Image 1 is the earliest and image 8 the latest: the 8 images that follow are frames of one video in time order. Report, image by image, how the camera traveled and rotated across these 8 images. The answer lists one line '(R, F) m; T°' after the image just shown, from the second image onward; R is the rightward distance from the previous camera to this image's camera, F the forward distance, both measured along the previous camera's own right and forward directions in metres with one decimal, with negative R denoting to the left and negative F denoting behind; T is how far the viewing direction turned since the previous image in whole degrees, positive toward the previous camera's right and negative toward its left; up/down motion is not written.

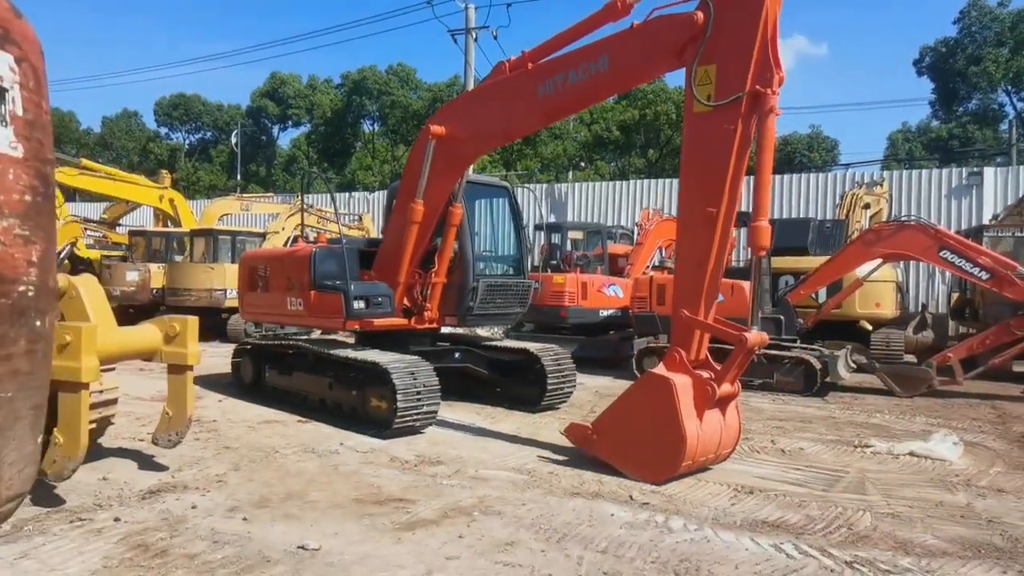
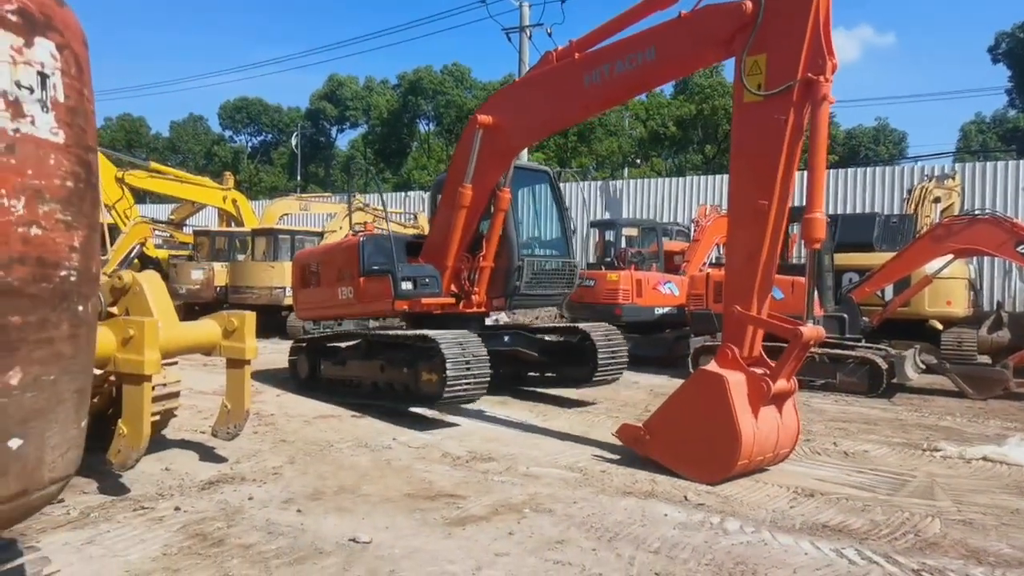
(0.0, 0.0) m; -4°
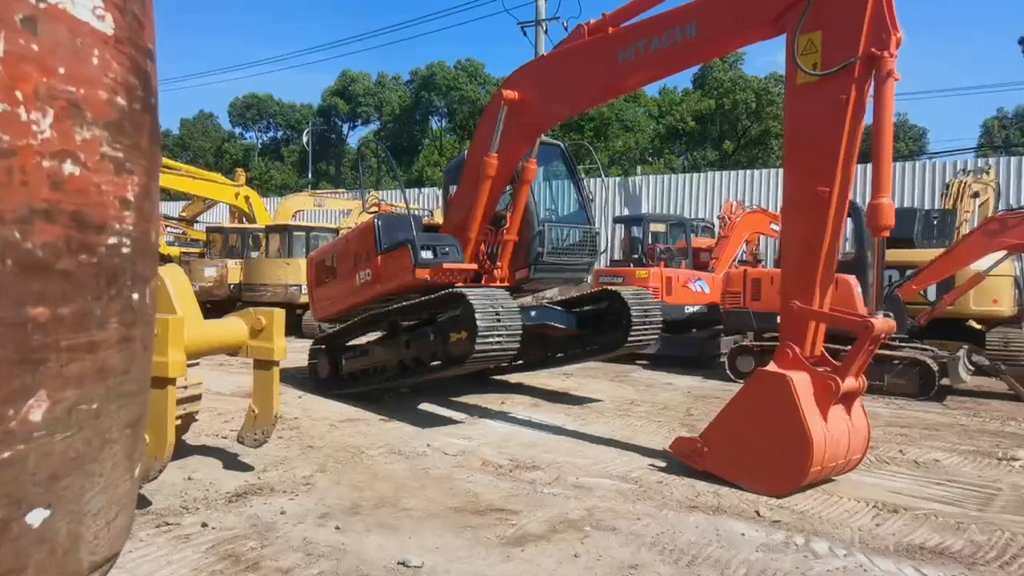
(-0.3, +0.4) m; 0°
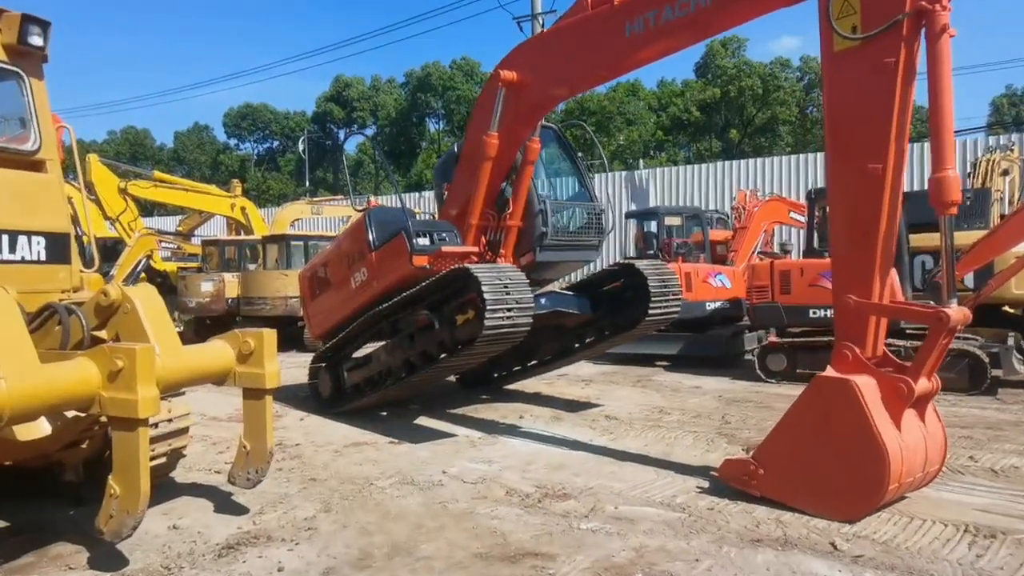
(-0.1, +0.7) m; 0°
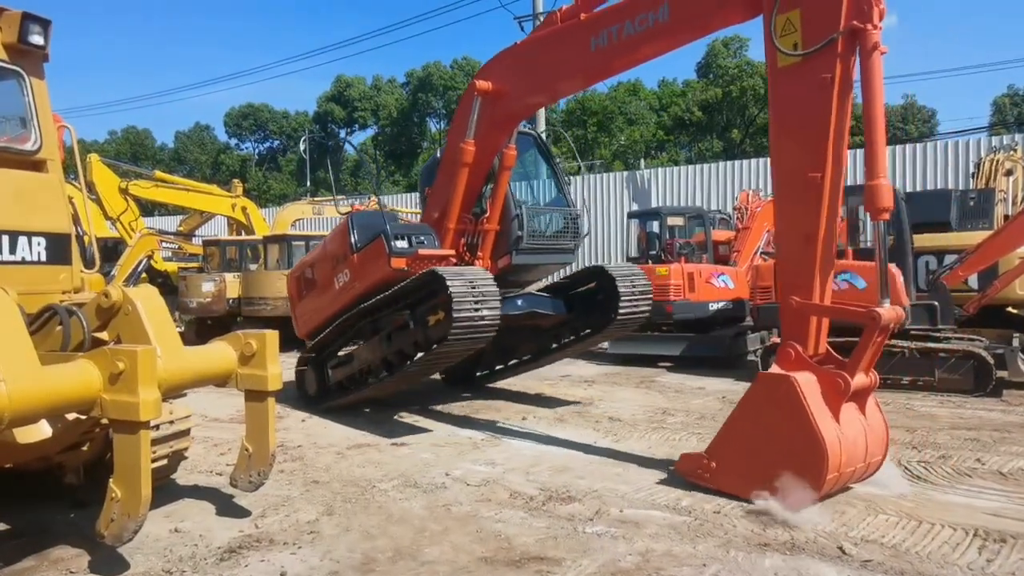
(0.0, 0.0) m; 0°
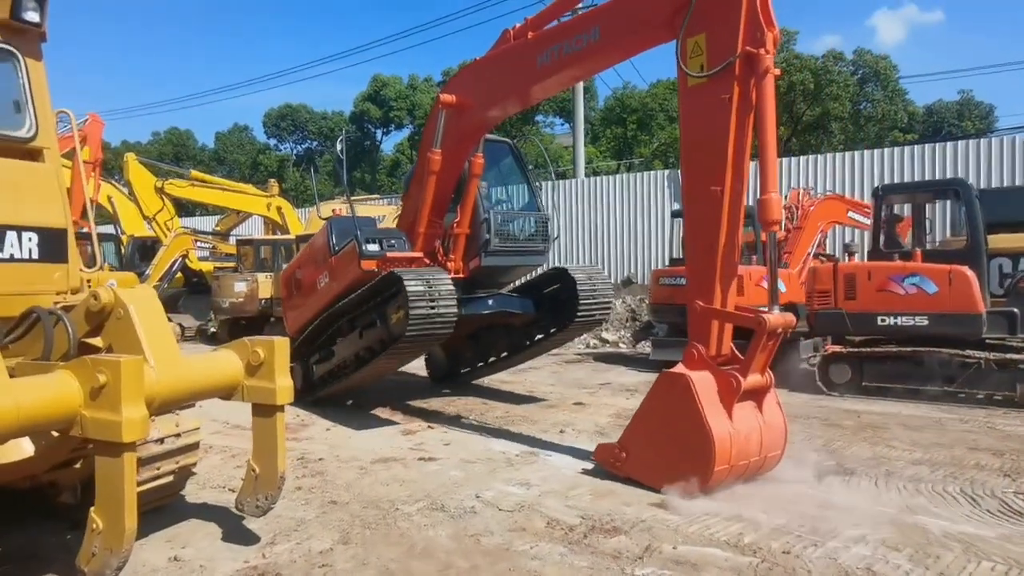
(0.0, +0.6) m; -2°
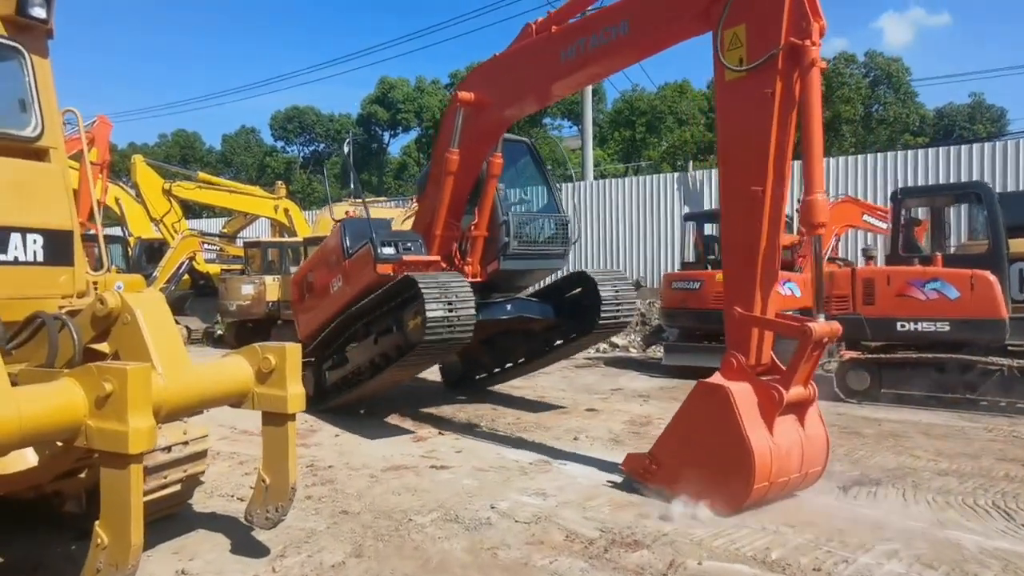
(-0.1, +0.1) m; 0°
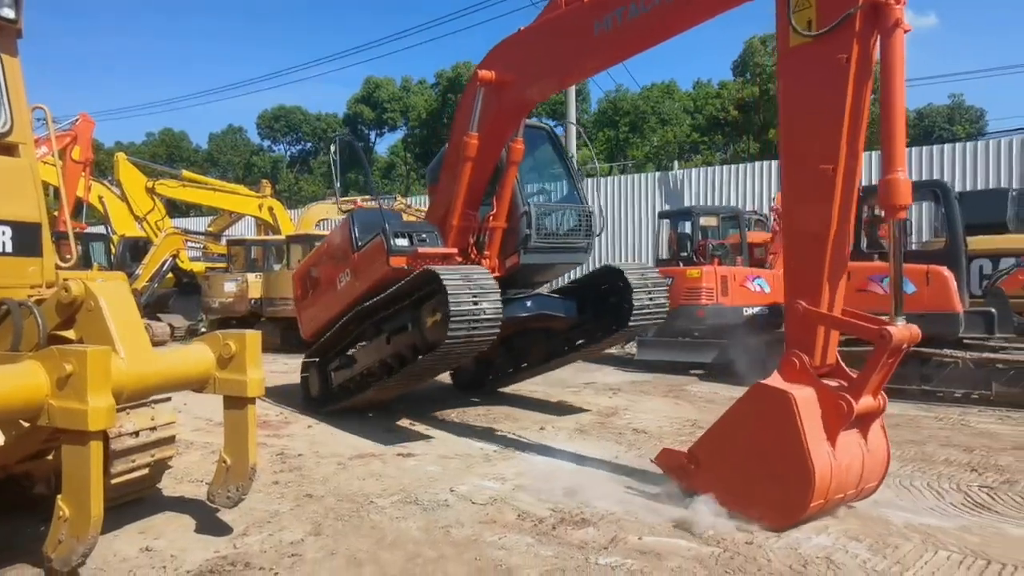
(+0.2, -0.2) m; +1°
